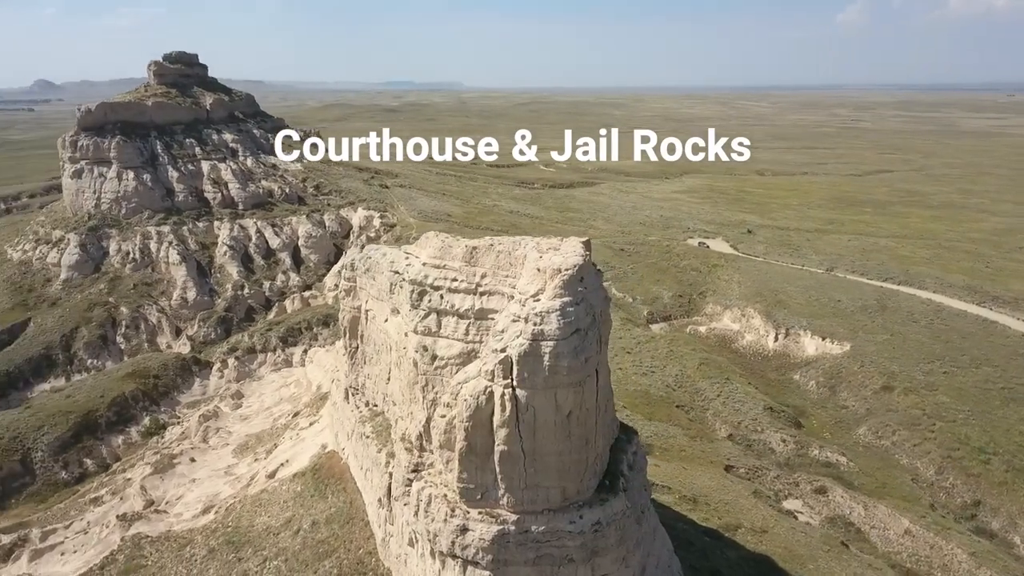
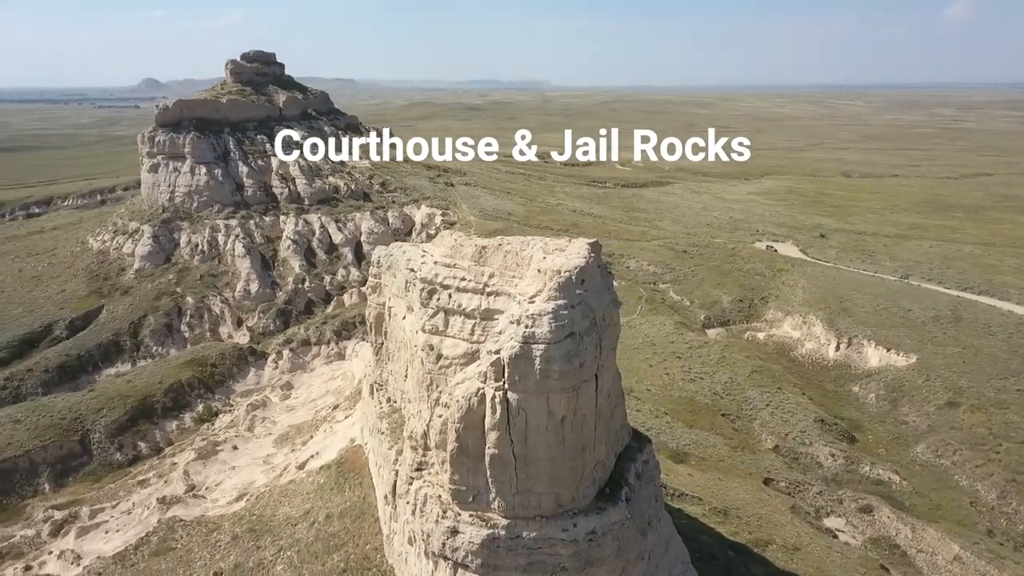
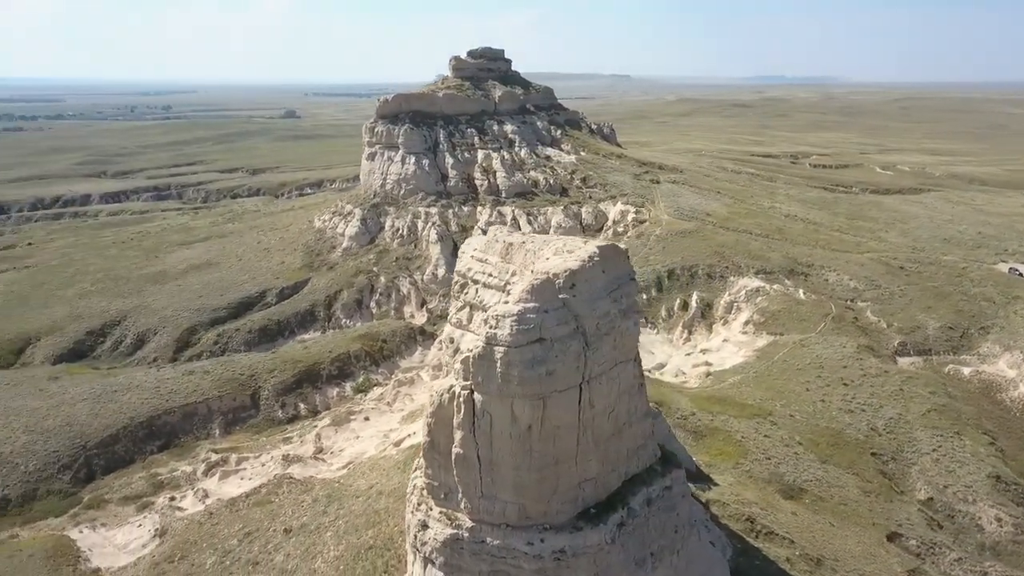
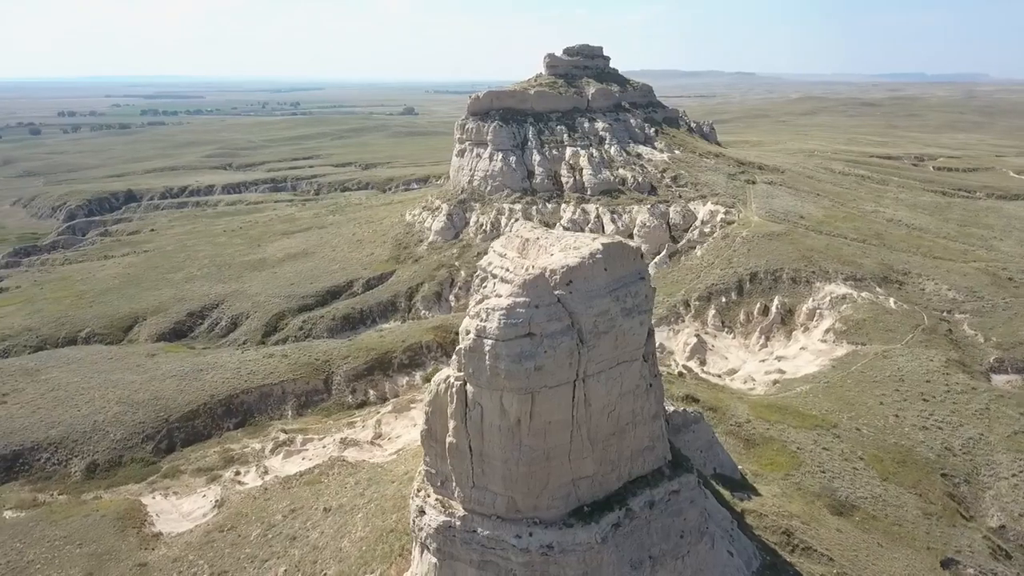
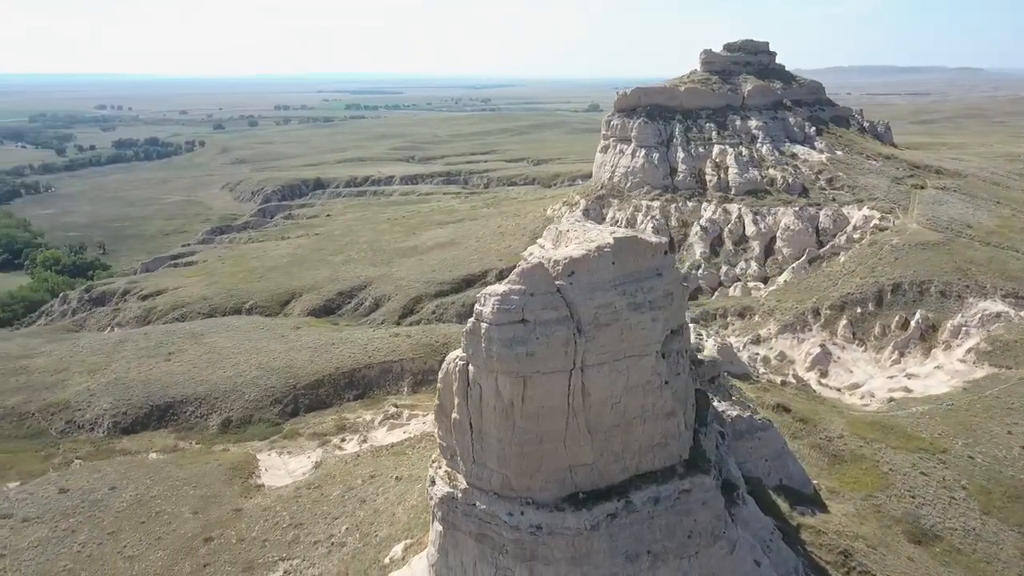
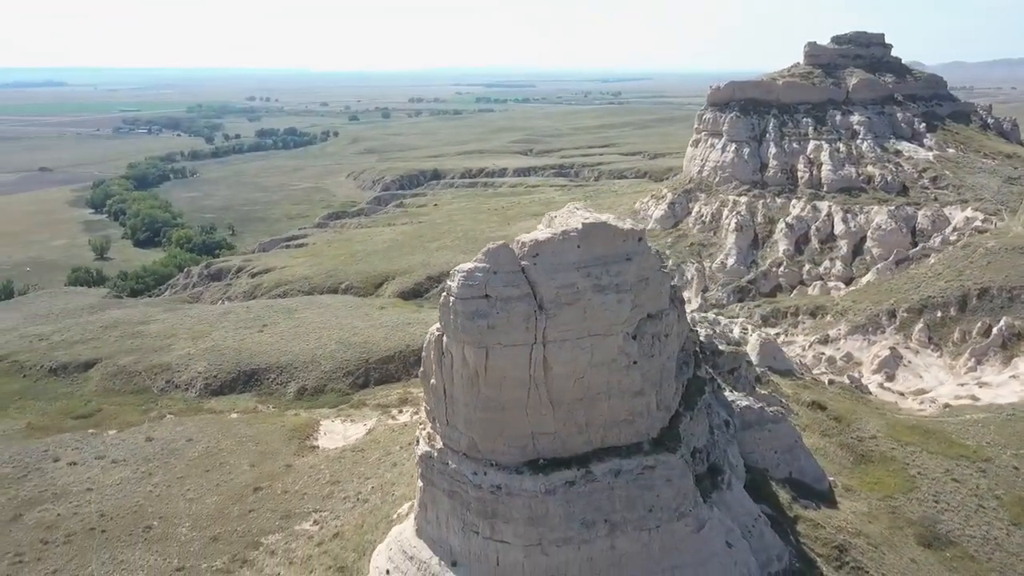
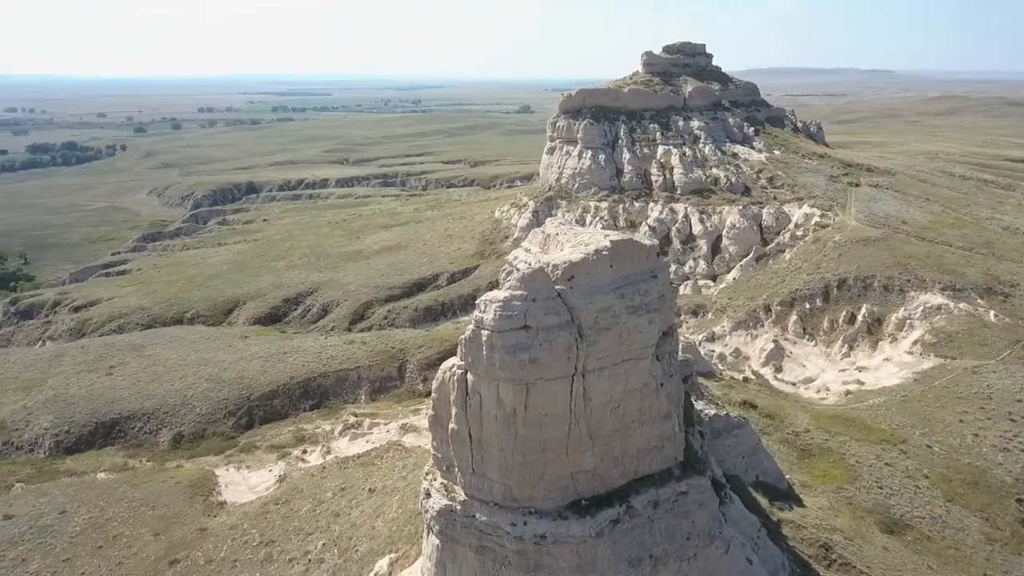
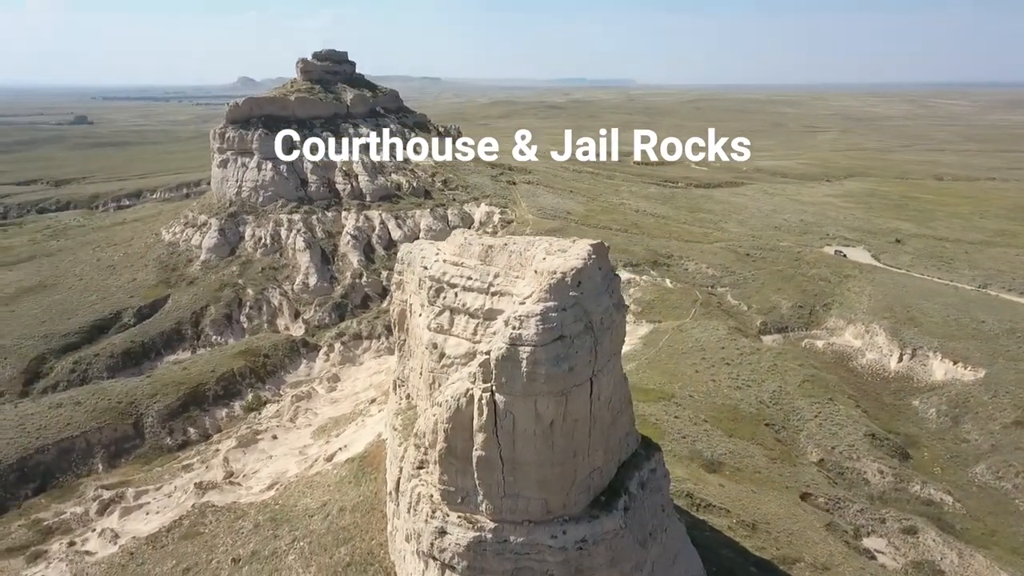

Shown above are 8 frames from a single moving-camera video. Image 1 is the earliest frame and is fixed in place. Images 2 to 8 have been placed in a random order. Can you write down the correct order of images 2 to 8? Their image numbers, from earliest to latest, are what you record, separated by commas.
2, 8, 3, 4, 7, 5, 6
